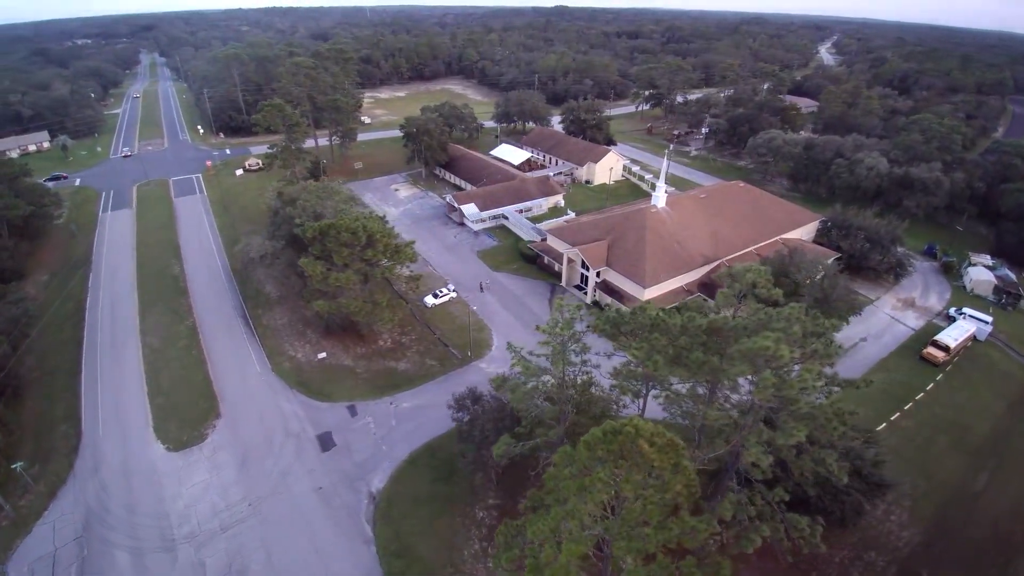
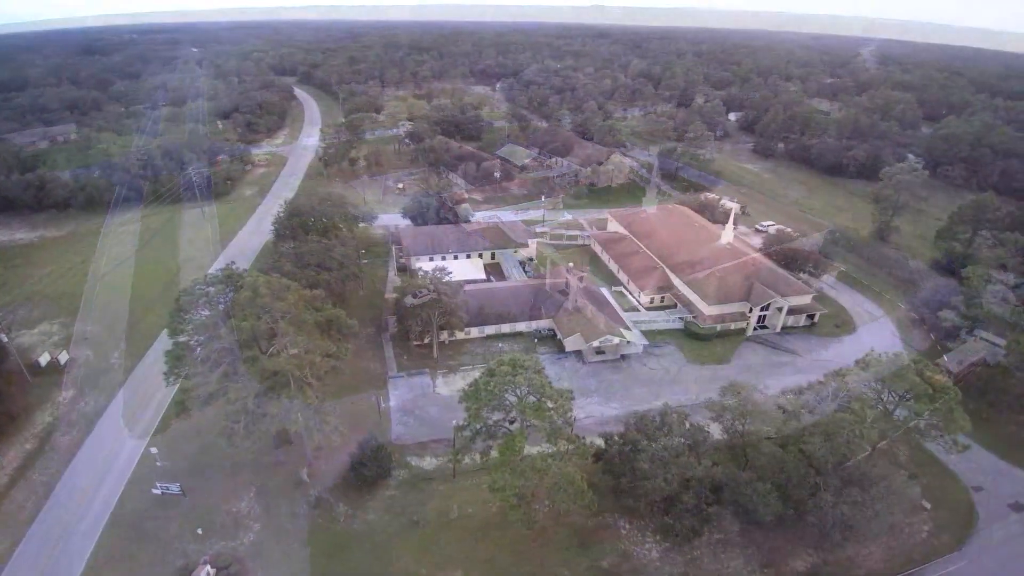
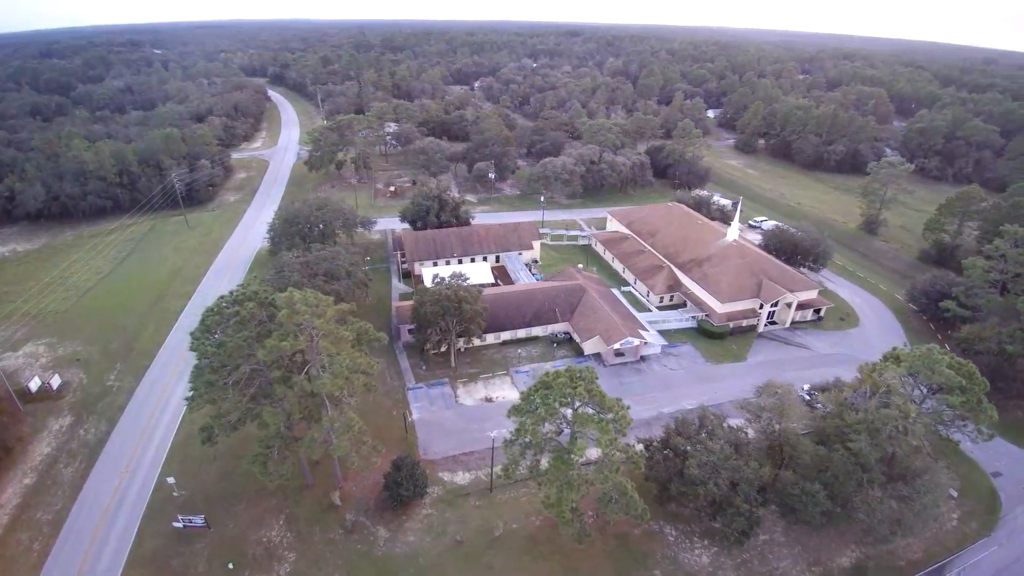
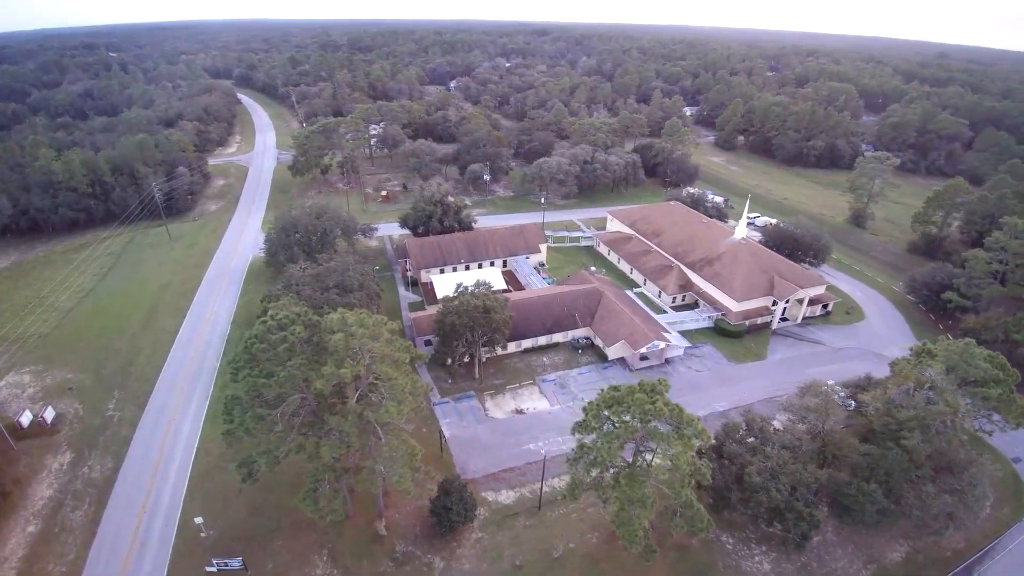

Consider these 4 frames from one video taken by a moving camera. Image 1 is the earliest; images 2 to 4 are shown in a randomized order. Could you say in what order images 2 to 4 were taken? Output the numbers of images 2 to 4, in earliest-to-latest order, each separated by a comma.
2, 3, 4
